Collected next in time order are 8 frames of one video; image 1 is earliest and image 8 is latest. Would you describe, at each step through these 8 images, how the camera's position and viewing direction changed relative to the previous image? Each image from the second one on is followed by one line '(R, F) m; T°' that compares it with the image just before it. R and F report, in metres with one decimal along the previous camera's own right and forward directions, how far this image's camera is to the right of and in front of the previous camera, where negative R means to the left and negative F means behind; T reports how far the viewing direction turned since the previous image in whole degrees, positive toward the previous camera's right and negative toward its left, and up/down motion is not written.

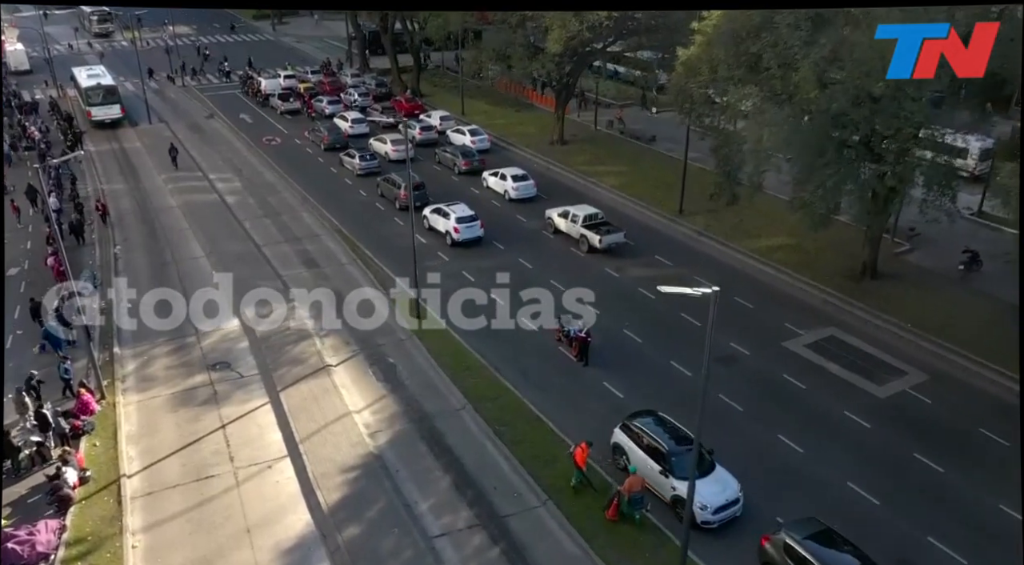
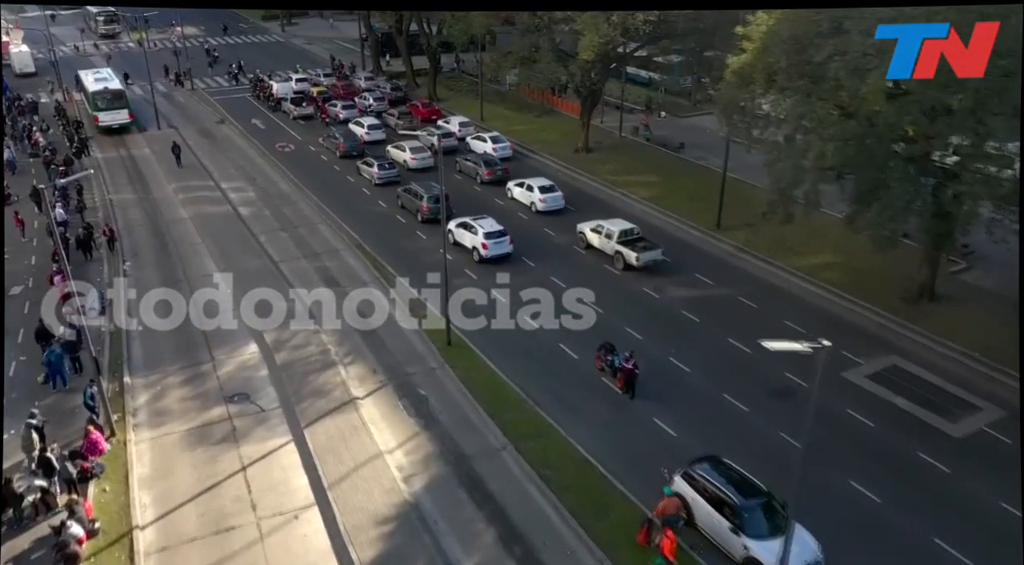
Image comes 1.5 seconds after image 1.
(-0.7, +1.3) m; 0°
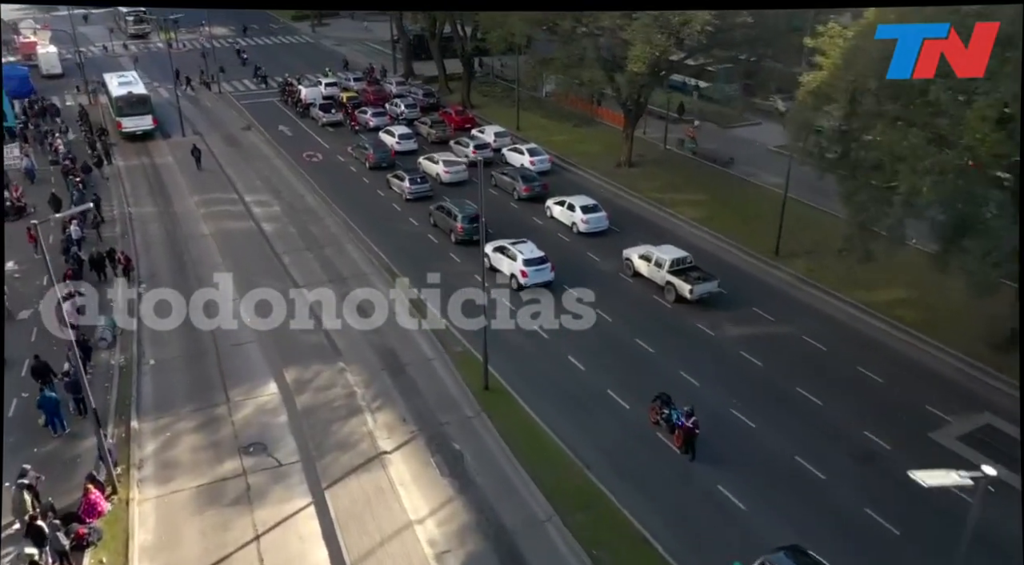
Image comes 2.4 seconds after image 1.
(-0.4, +1.8) m; -2°
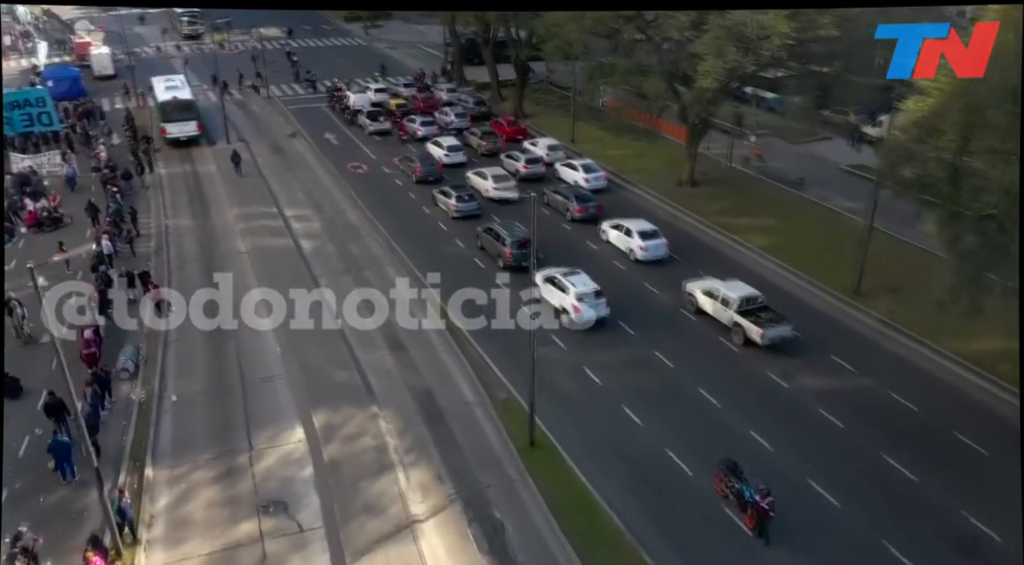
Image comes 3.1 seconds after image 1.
(-0.1, +1.7) m; -3°
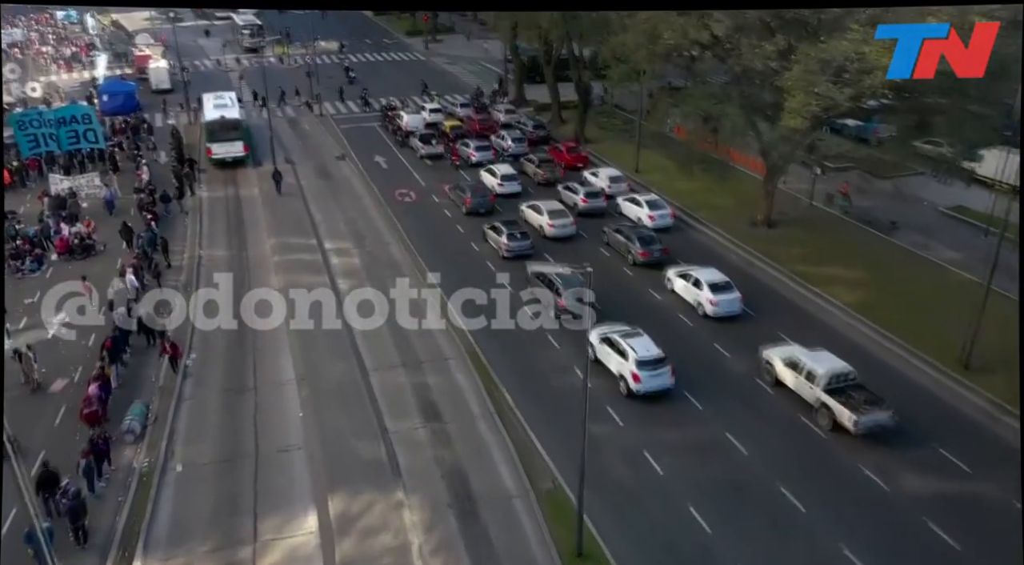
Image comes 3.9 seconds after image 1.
(+0.1, +2.3) m; -4°
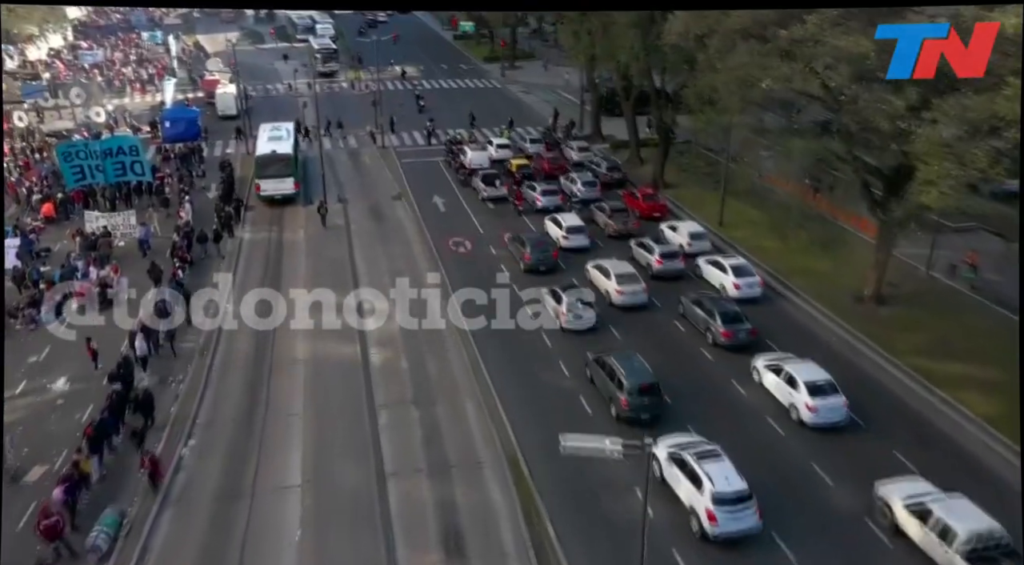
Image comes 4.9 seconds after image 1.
(+0.5, +3.3) m; -5°
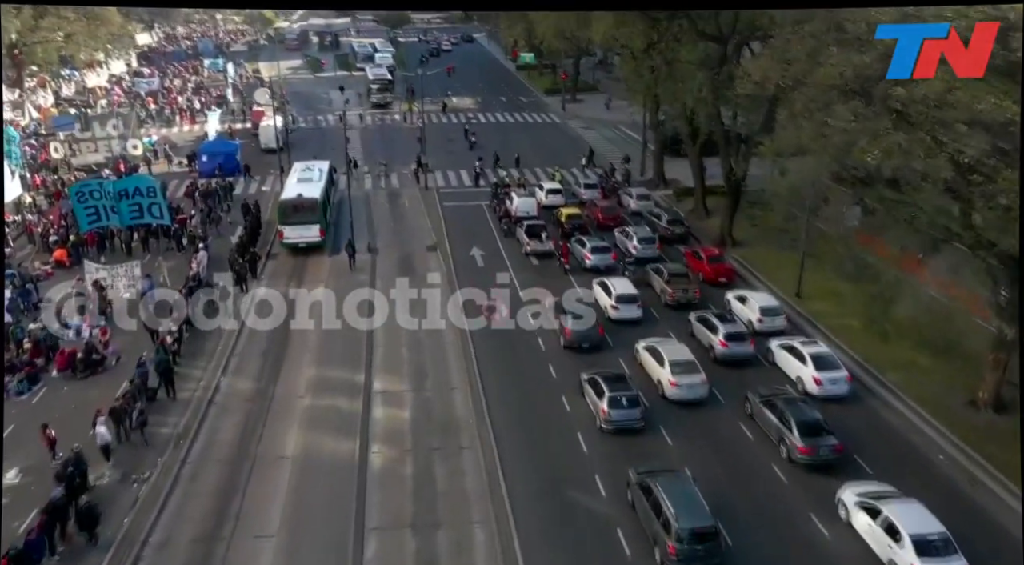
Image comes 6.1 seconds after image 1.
(+0.6, +3.5) m; -4°
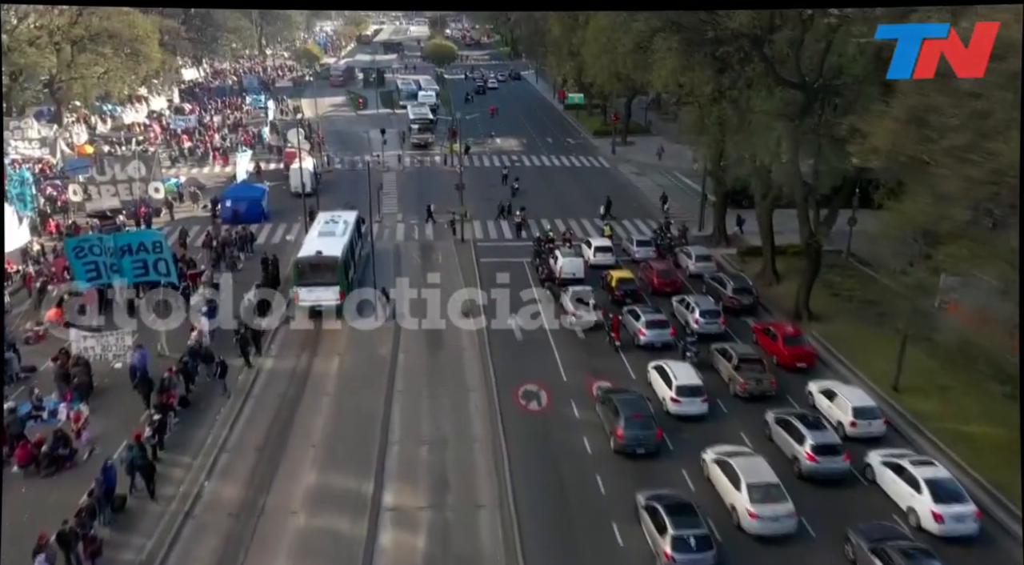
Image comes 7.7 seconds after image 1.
(0.0, +3.5) m; -3°
